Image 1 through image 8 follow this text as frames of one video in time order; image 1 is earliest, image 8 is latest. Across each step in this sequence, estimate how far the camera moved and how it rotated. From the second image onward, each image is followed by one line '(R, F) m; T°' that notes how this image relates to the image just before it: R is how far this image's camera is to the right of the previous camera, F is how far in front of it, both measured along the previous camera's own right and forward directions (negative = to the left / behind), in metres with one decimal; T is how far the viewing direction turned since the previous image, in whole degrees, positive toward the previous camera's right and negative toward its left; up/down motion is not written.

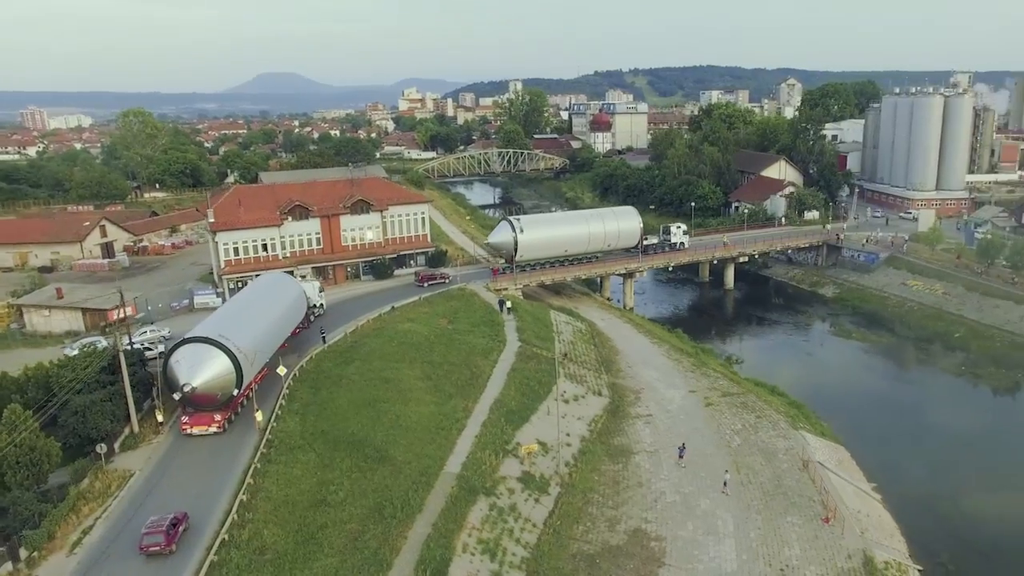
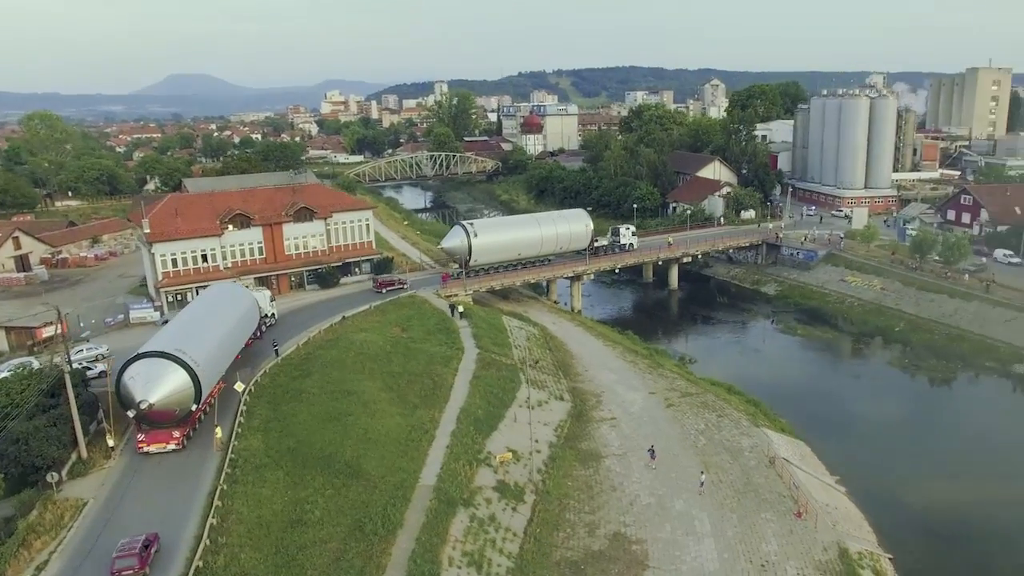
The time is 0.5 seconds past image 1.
(-1.1, +0.1) m; +5°
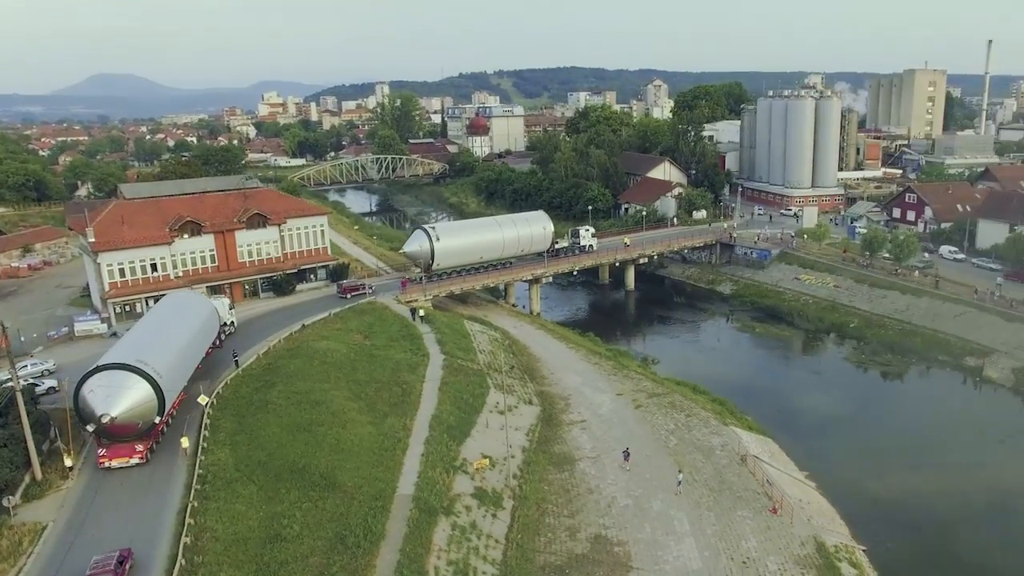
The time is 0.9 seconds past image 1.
(-0.8, +0.1) m; +4°
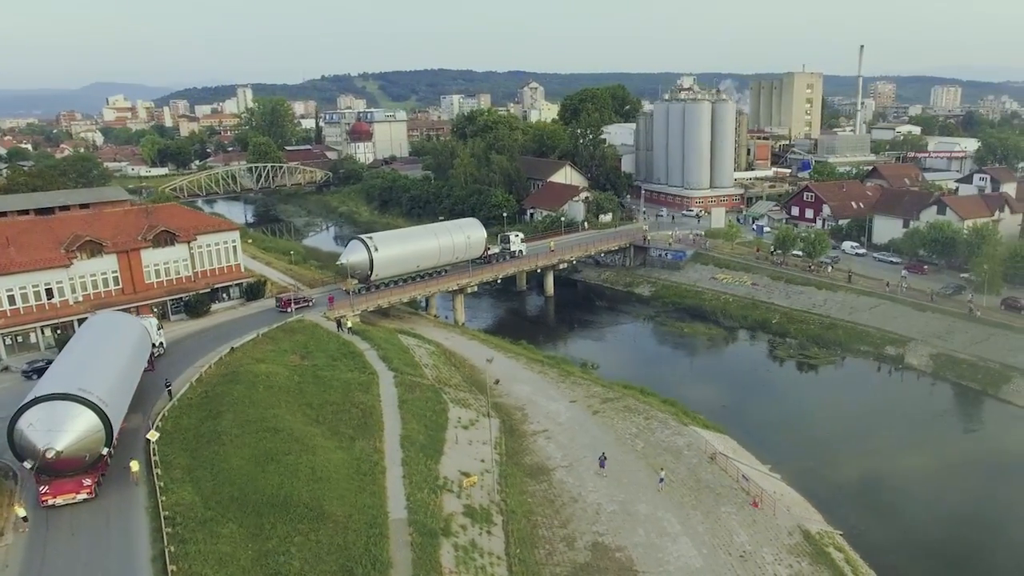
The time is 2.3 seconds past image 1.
(-2.8, +0.5) m; +9°
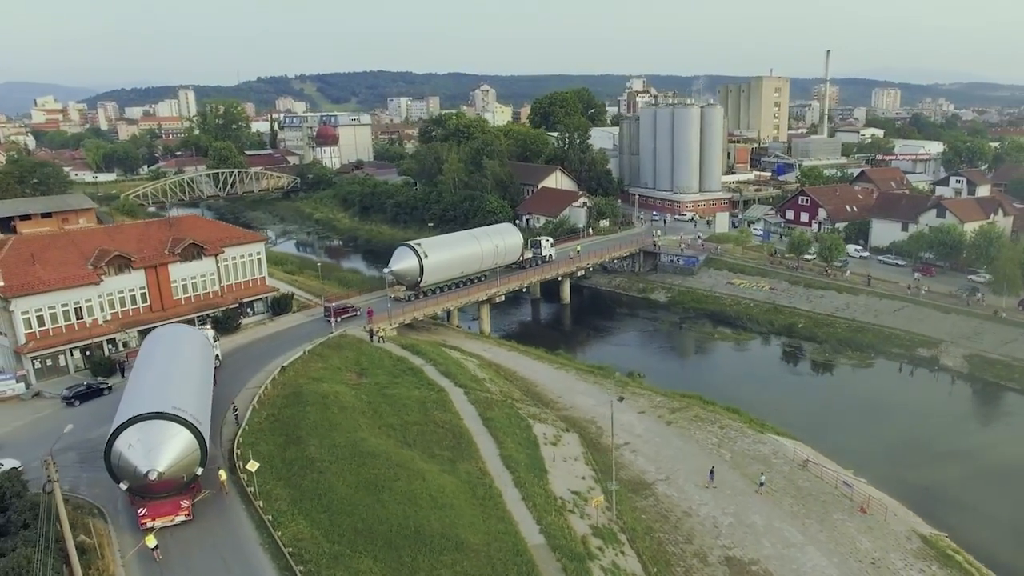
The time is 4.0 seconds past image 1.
(-4.7, +0.2) m; +5°
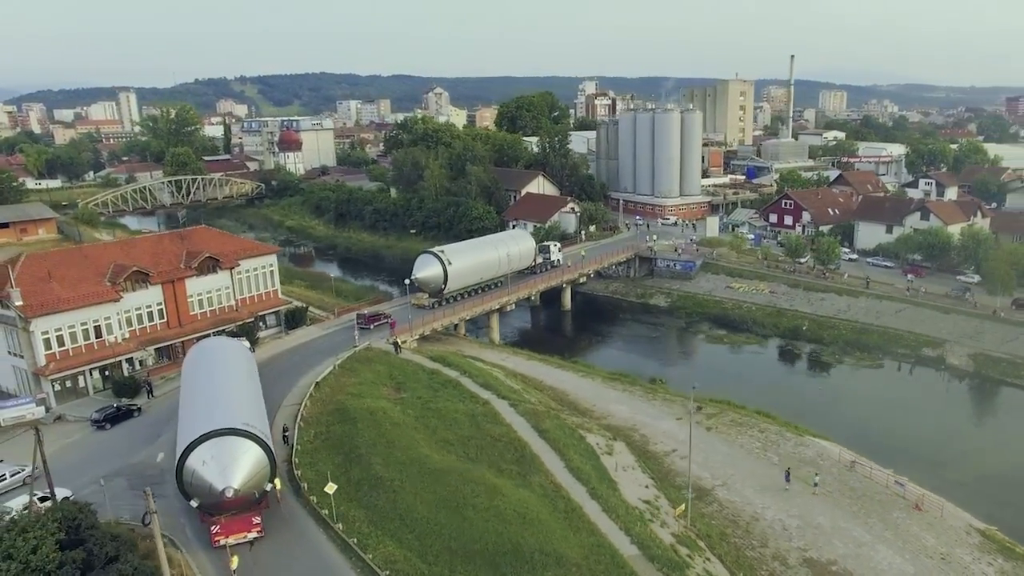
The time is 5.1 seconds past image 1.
(-3.6, -0.2) m; +4°
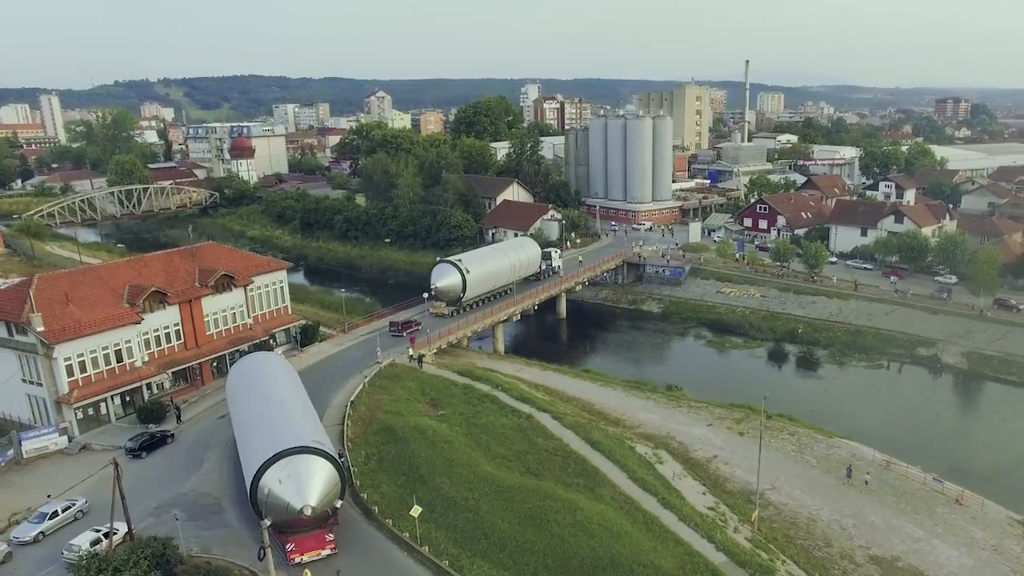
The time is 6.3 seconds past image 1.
(-4.0, -0.3) m; +5°
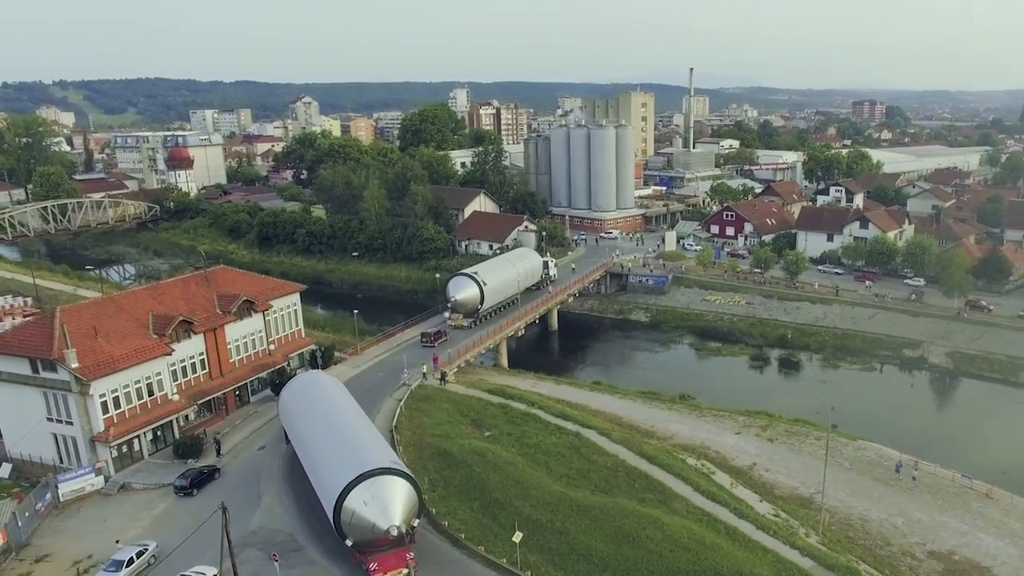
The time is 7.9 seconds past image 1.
(-4.9, -0.4) m; +7°
